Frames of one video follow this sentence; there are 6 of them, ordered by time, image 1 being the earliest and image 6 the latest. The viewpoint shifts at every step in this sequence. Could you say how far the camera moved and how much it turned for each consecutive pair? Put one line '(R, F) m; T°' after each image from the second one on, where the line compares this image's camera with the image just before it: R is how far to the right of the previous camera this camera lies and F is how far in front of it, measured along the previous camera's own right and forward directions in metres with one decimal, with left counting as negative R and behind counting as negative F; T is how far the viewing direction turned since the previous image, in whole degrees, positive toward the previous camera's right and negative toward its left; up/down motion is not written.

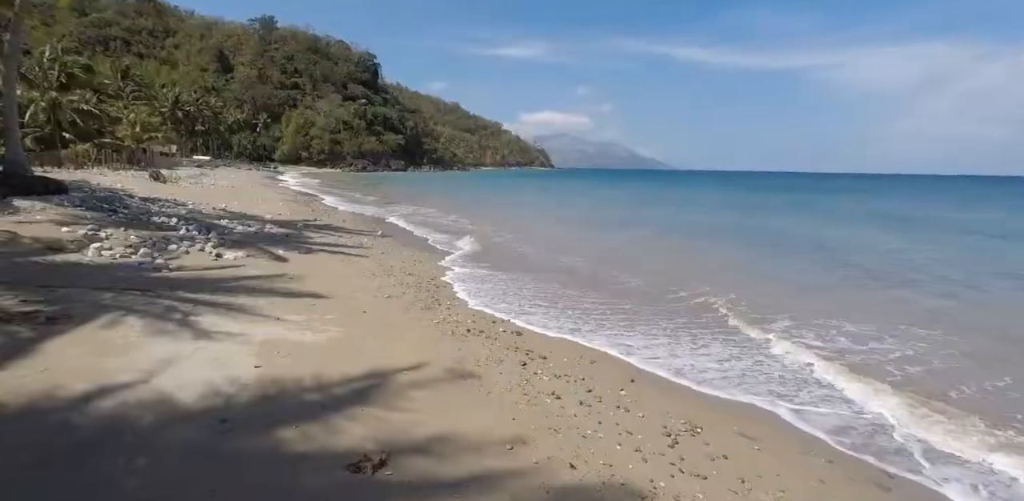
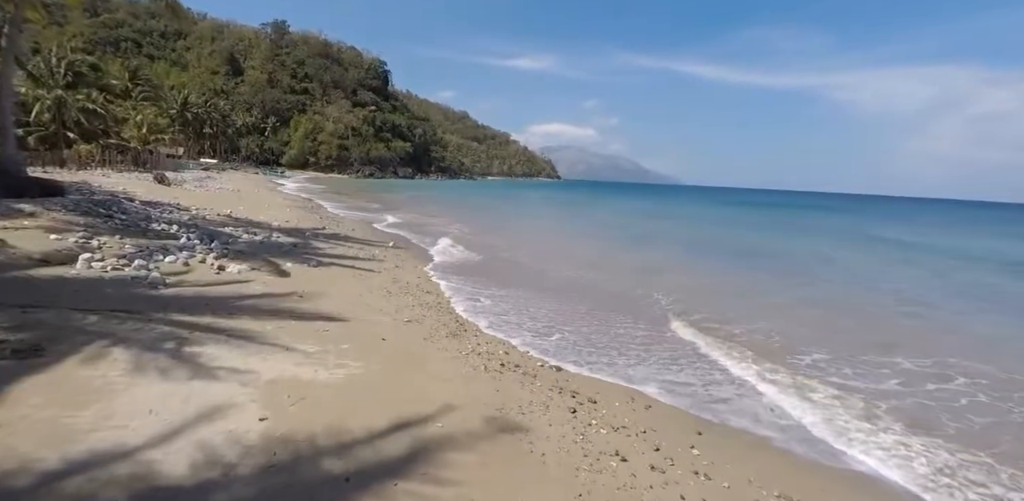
(-0.5, +1.0) m; 0°
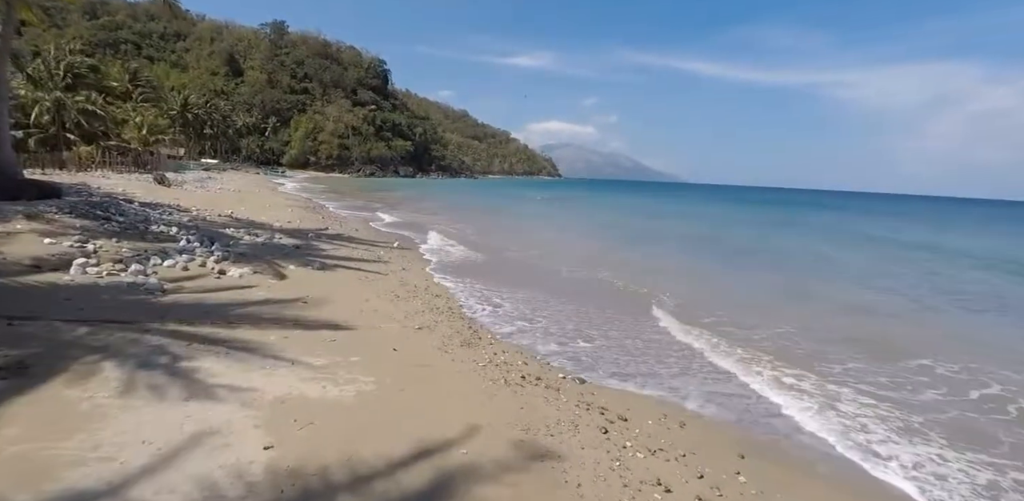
(-0.2, +0.5) m; 0°
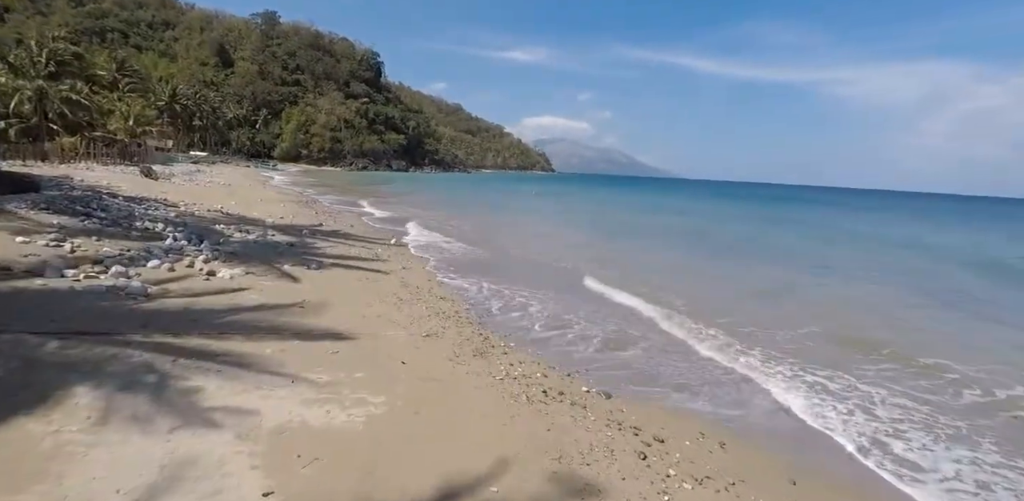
(-0.3, +0.6) m; +1°
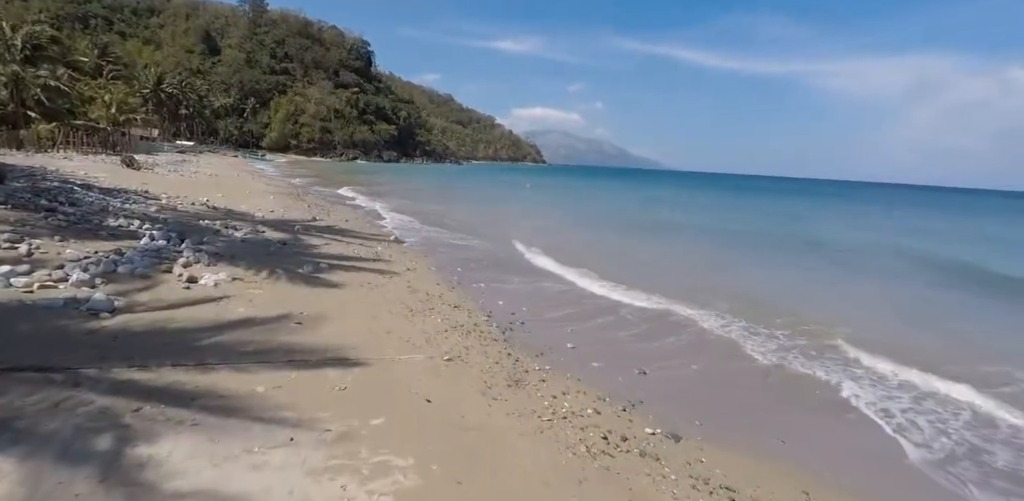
(-0.6, +1.2) m; +1°
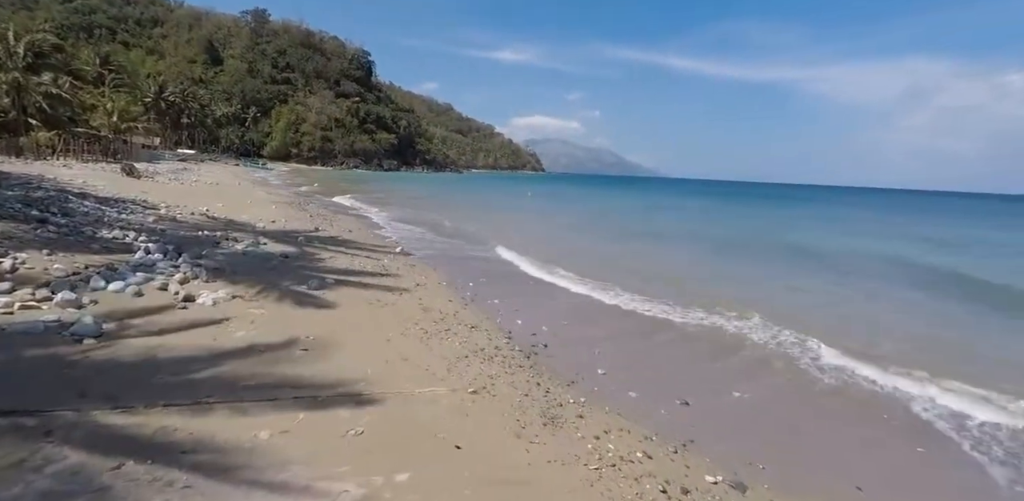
(-0.4, +0.7) m; 0°
